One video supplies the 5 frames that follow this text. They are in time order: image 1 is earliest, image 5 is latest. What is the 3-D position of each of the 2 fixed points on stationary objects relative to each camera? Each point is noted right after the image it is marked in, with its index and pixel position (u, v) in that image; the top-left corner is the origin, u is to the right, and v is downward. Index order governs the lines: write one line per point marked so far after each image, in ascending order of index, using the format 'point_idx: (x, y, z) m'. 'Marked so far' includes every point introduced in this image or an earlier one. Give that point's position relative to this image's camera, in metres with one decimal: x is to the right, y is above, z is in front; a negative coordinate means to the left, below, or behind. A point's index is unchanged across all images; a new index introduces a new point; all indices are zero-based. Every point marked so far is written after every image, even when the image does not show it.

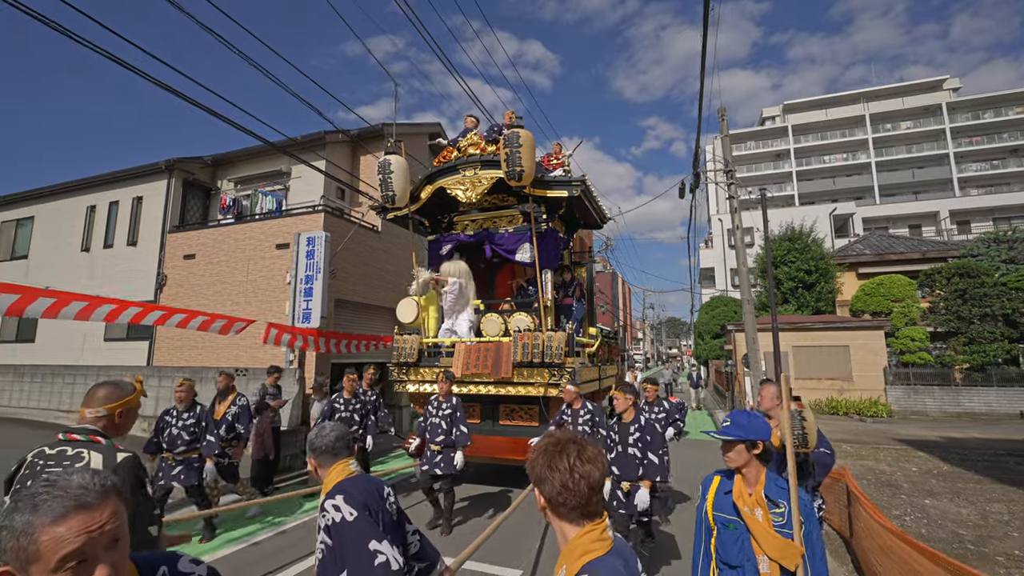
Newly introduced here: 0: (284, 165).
0: (-4.8, +2.6, +10.0) m
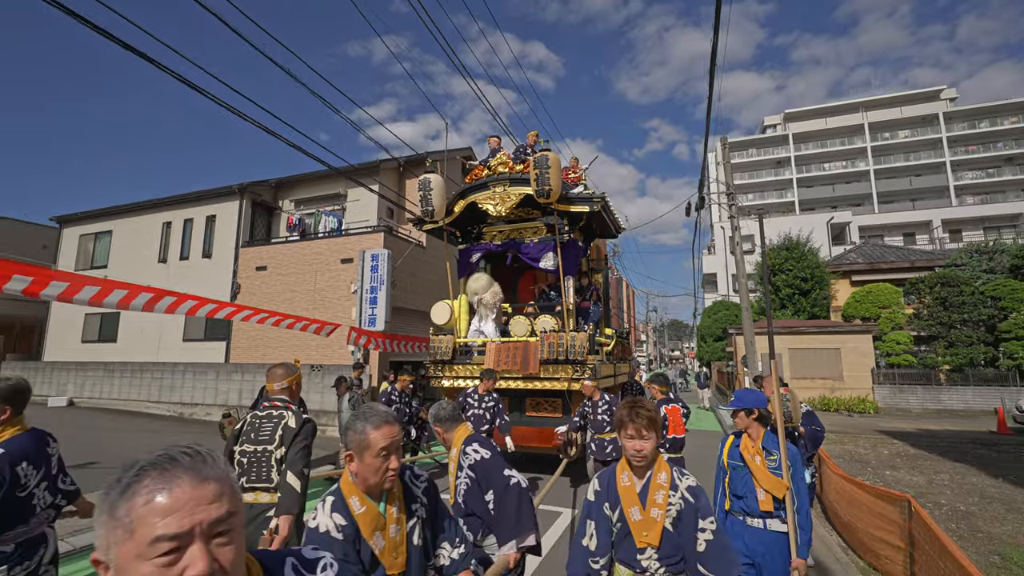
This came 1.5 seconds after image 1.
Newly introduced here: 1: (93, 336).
0: (-4.1, +2.4, +11.5) m
1: (-11.2, -1.3, +12.7) m
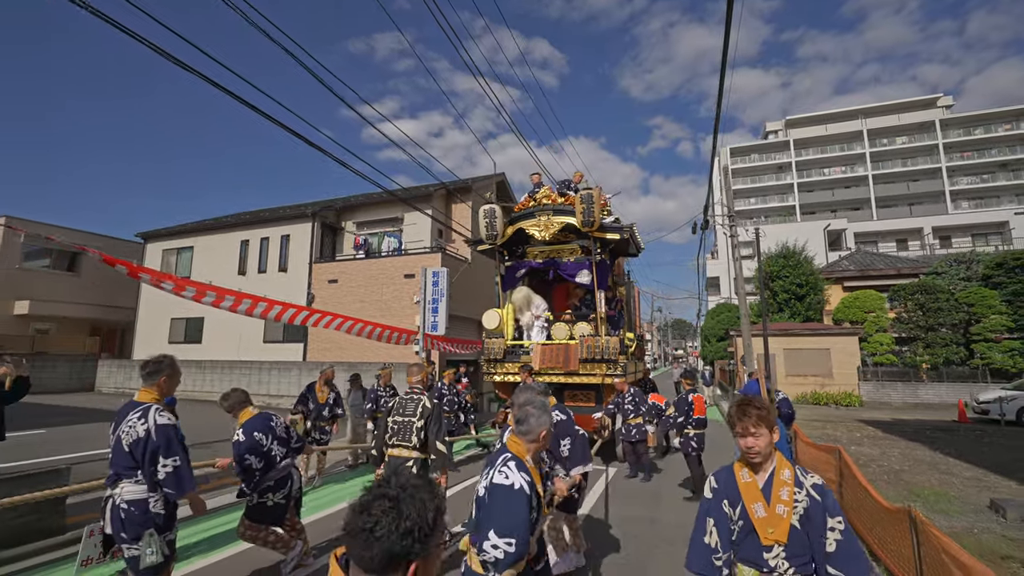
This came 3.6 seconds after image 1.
0: (-3.2, +2.1, +13.4) m
1: (-10.3, -1.6, +14.7) m
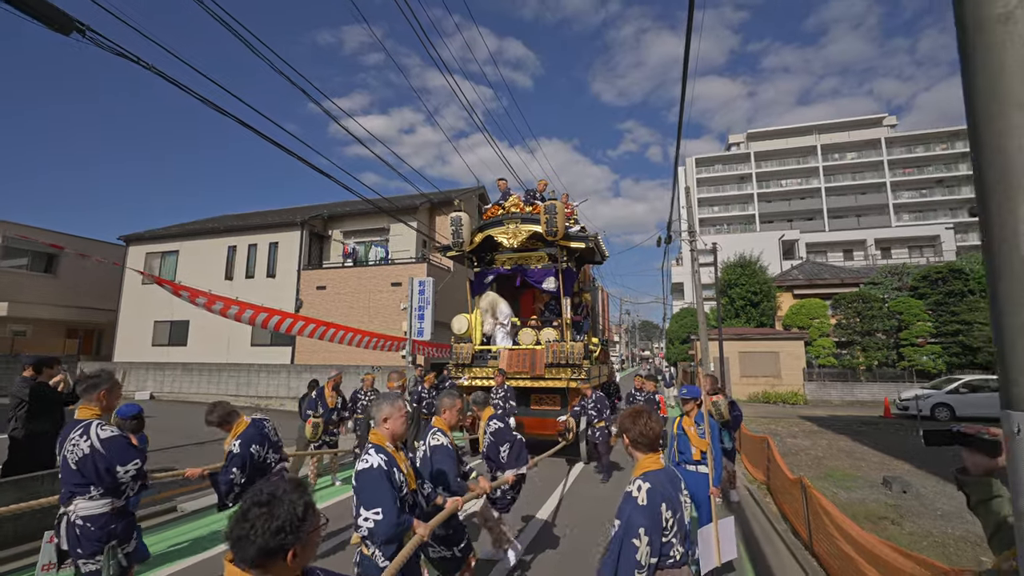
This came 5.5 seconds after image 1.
0: (-3.8, +1.9, +14.2) m
1: (-11.1, -1.7, +15.0) m
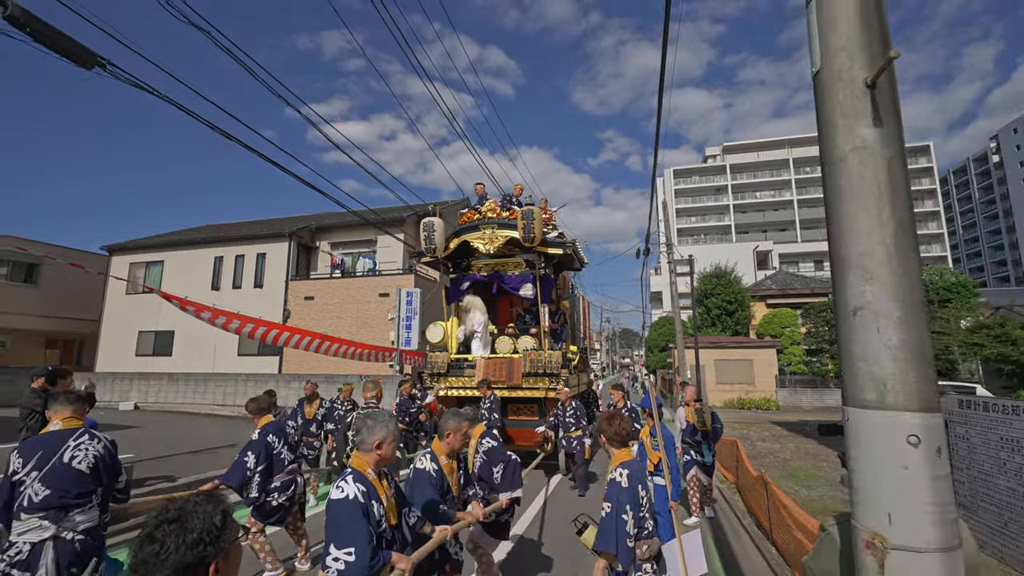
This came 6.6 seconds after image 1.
0: (-4.3, +1.6, +14.5) m
1: (-11.5, -2.0, +15.0) m
